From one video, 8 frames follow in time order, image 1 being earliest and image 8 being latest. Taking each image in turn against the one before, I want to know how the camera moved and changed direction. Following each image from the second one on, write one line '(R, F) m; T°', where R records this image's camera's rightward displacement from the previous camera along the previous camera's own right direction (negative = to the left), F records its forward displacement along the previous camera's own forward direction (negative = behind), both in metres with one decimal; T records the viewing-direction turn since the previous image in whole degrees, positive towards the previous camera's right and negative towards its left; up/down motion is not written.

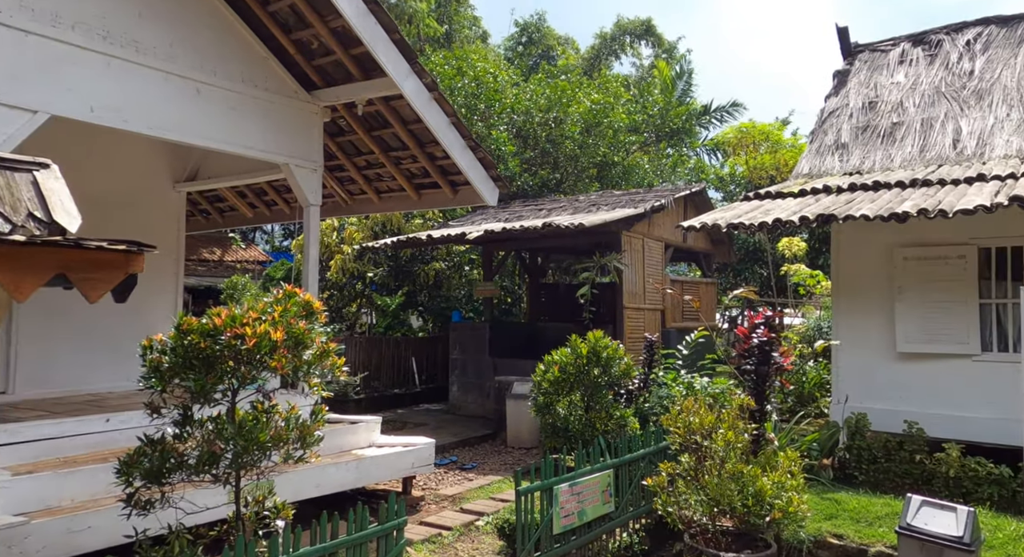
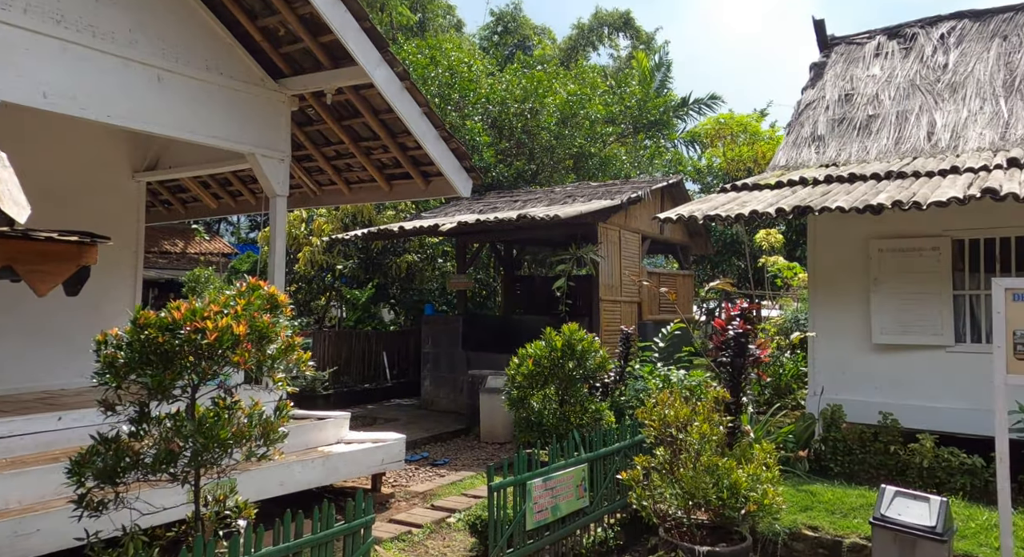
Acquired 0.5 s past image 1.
(0.0, +0.1) m; +1°
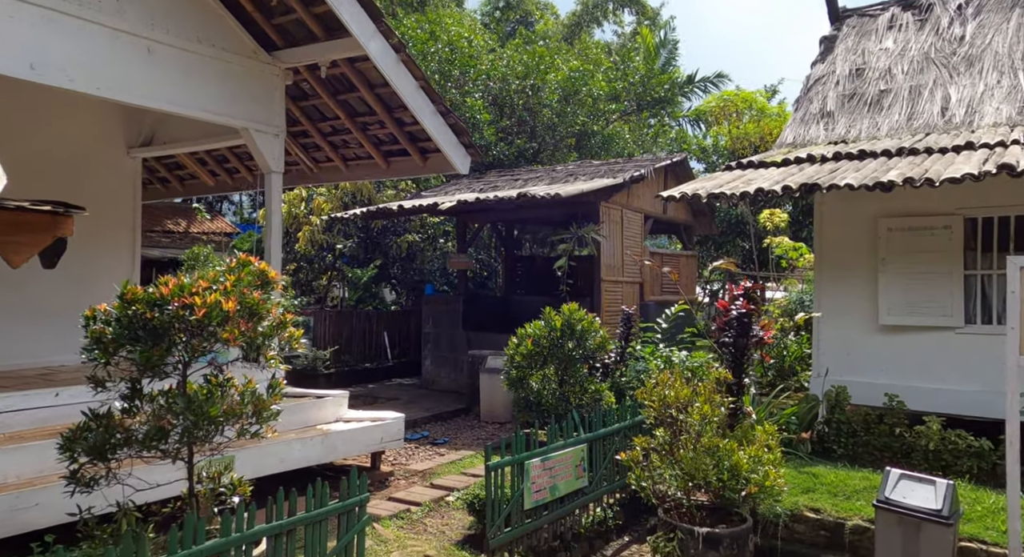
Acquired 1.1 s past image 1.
(0.0, +0.1) m; 0°
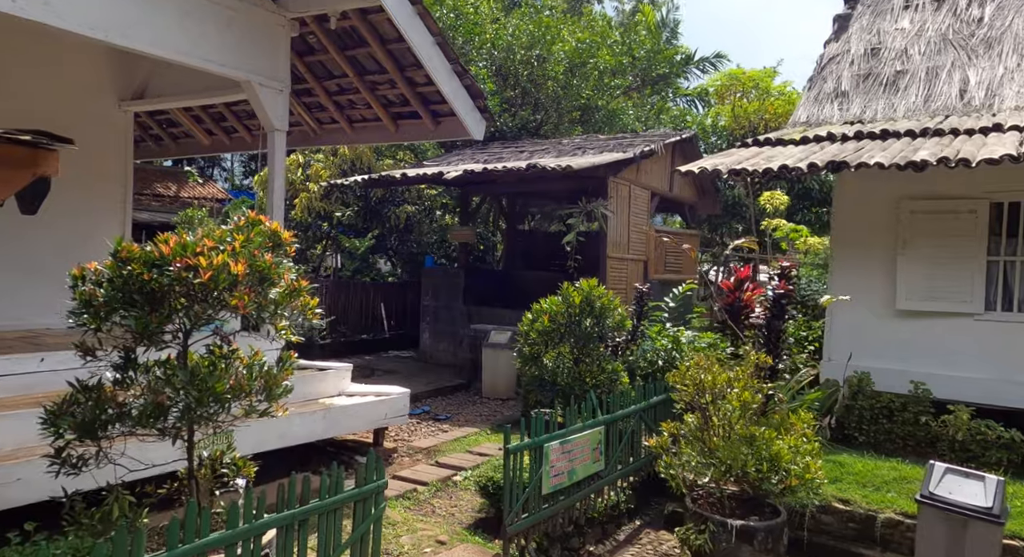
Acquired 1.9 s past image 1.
(-0.2, +0.3) m; +1°
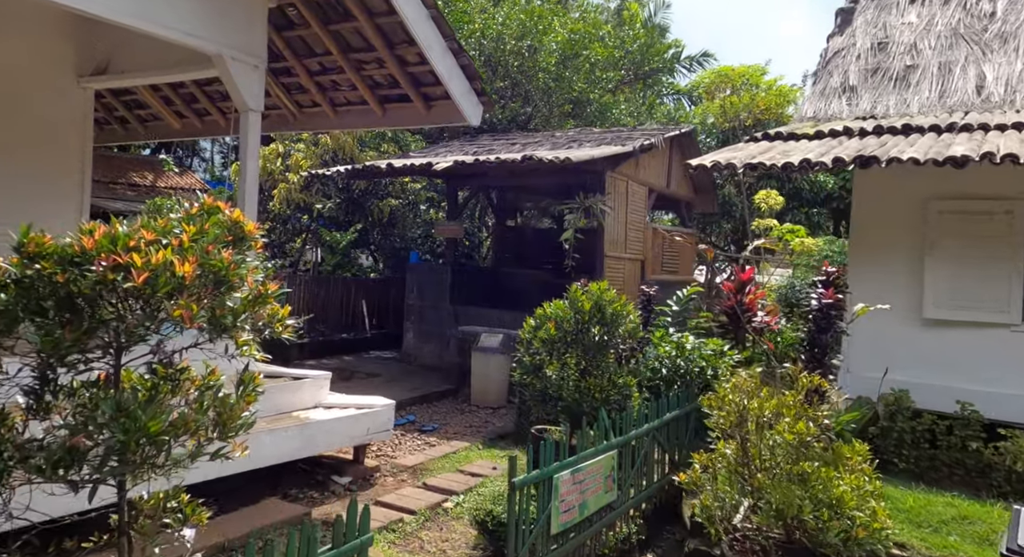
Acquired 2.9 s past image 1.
(-0.1, +0.7) m; +1°
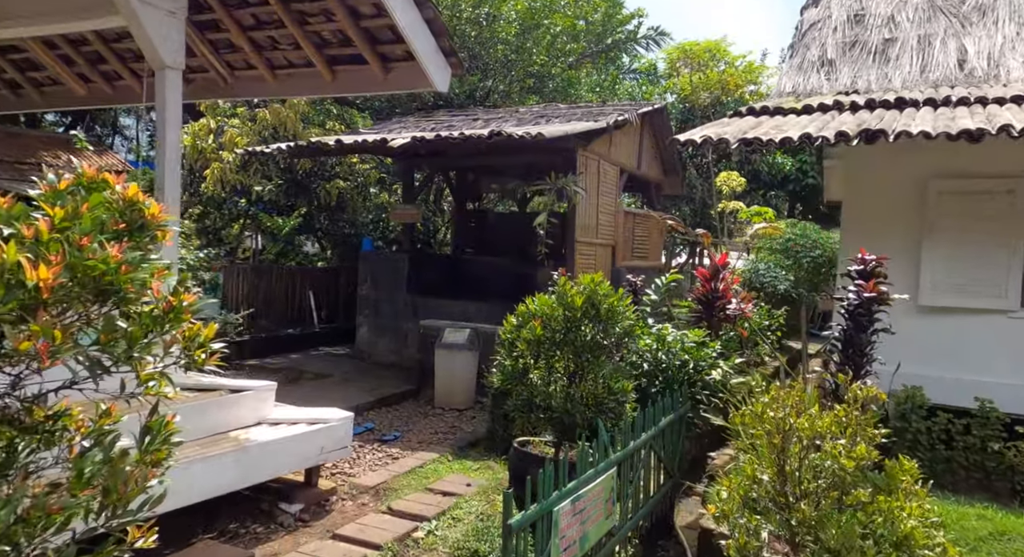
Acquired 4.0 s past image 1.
(-0.2, +0.8) m; +3°
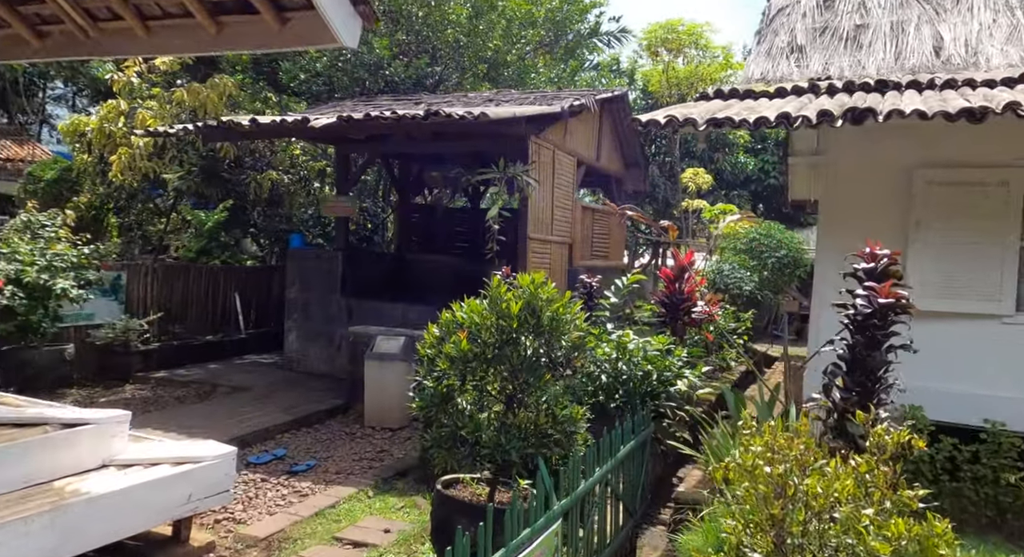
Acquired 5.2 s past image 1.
(+0.2, +1.0) m; +3°
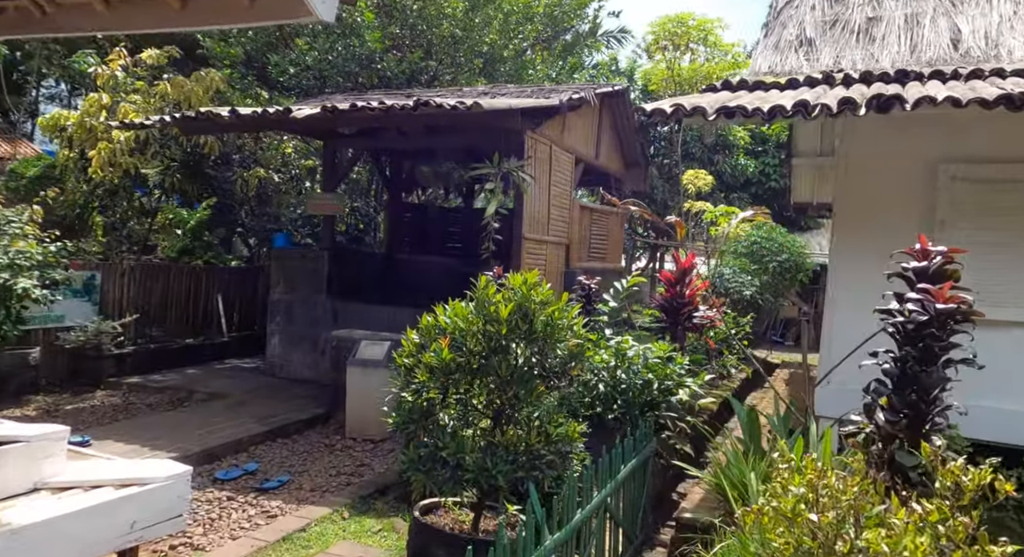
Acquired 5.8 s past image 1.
(0.0, +0.5) m; 0°
